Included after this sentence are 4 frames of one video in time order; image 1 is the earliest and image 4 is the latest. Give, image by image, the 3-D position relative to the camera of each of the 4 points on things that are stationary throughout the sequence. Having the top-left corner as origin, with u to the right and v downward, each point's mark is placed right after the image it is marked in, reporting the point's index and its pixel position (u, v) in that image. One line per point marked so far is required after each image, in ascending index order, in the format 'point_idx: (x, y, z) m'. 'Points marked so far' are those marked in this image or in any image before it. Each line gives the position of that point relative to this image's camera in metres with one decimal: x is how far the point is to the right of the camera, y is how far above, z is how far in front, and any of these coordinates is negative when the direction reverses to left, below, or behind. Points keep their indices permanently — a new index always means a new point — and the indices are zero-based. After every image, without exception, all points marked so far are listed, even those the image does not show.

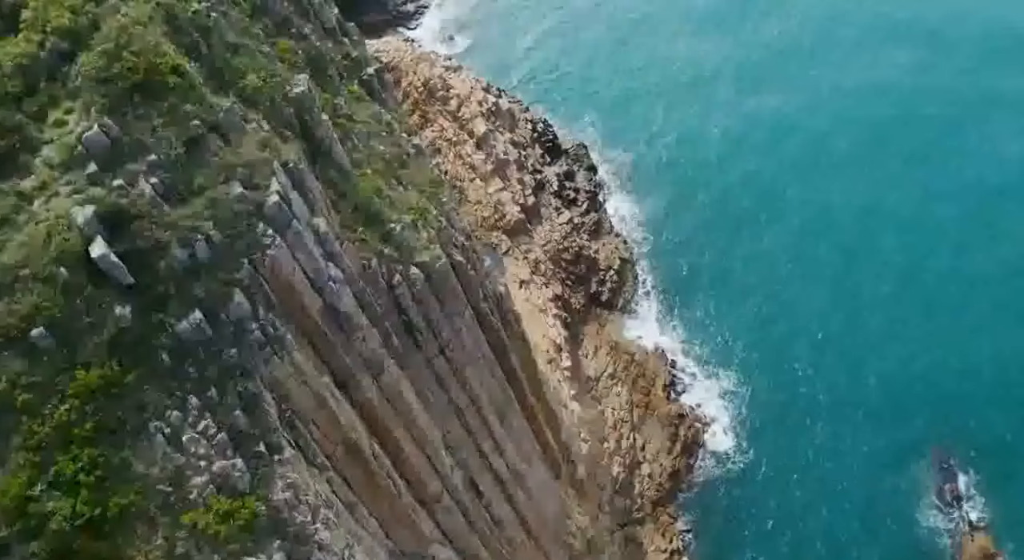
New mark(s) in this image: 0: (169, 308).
0: (-6.8, -0.6, +19.1) m
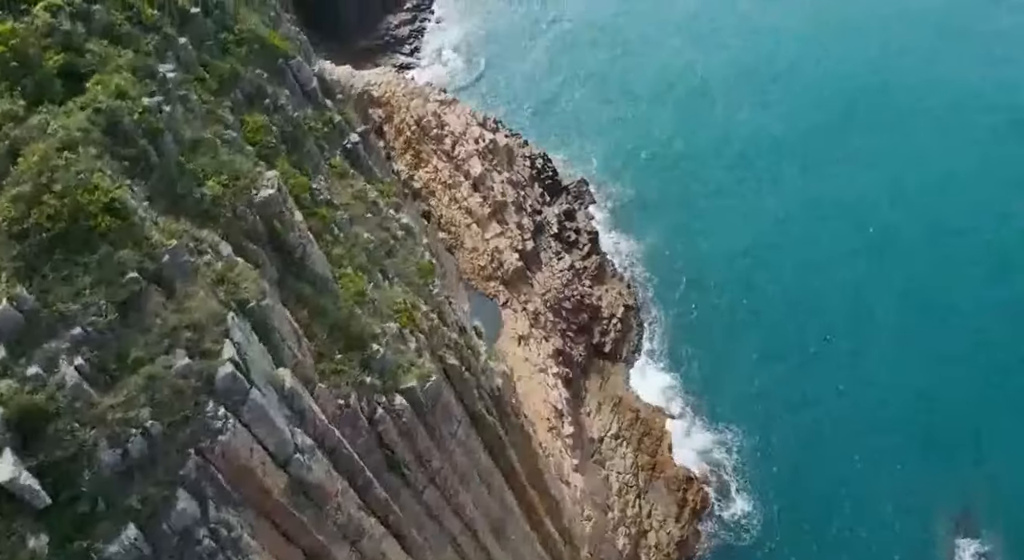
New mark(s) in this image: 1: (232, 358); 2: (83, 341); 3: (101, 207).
0: (-6.8, -4.1, +15.7) m
1: (-5.2, -1.5, +18.0) m
2: (-7.5, -1.1, +16.8) m
3: (-7.8, +1.4, +18.1) m
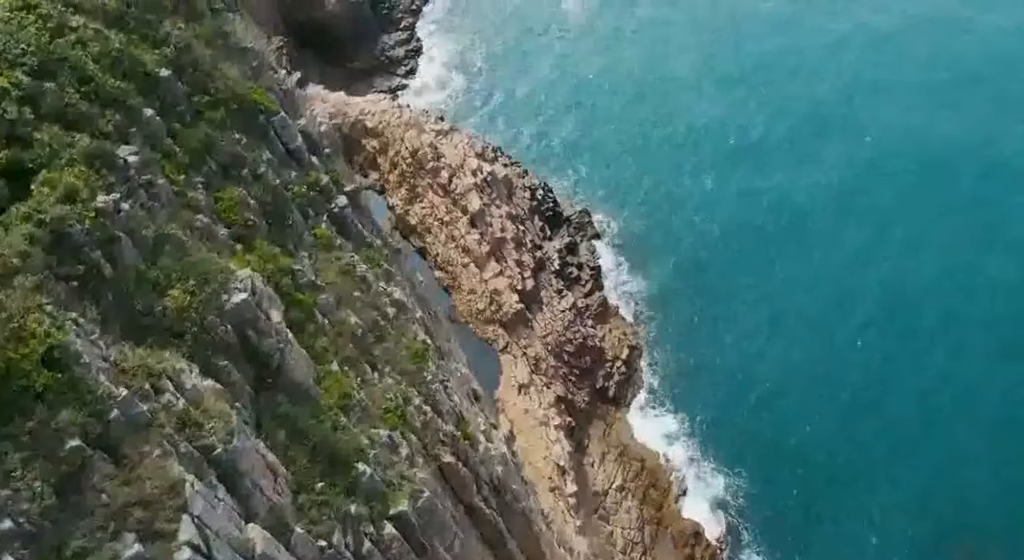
0: (-6.7, -6.8, +13.2) m
1: (-5.2, -4.2, +15.5) m
2: (-7.5, -3.8, +14.3) m
3: (-7.7, -1.3, +15.5) m
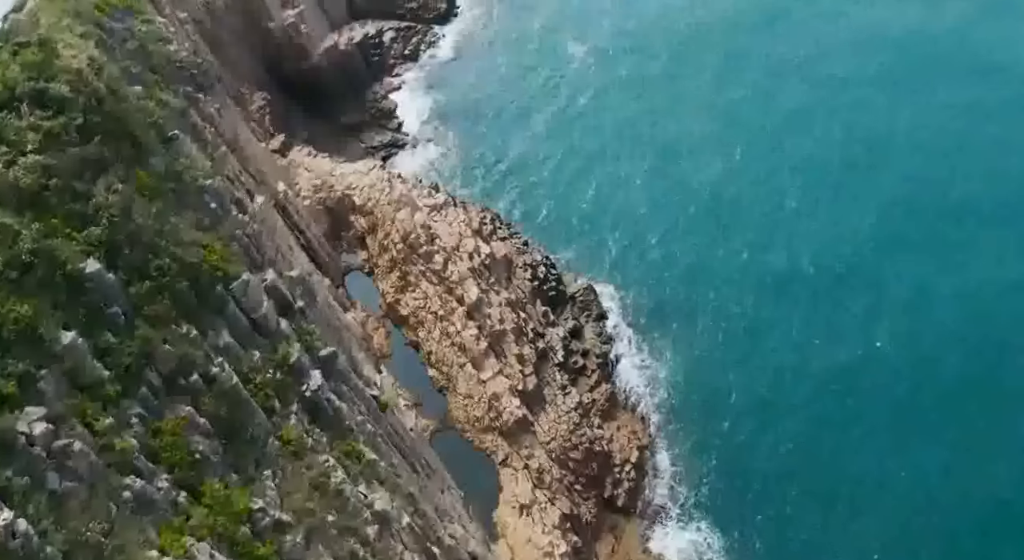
0: (-6.6, -12.8, +8.8) m
1: (-5.0, -10.1, +11.0) m
2: (-7.3, -9.8, +9.7) m
3: (-7.5, -7.3, +10.9) m
